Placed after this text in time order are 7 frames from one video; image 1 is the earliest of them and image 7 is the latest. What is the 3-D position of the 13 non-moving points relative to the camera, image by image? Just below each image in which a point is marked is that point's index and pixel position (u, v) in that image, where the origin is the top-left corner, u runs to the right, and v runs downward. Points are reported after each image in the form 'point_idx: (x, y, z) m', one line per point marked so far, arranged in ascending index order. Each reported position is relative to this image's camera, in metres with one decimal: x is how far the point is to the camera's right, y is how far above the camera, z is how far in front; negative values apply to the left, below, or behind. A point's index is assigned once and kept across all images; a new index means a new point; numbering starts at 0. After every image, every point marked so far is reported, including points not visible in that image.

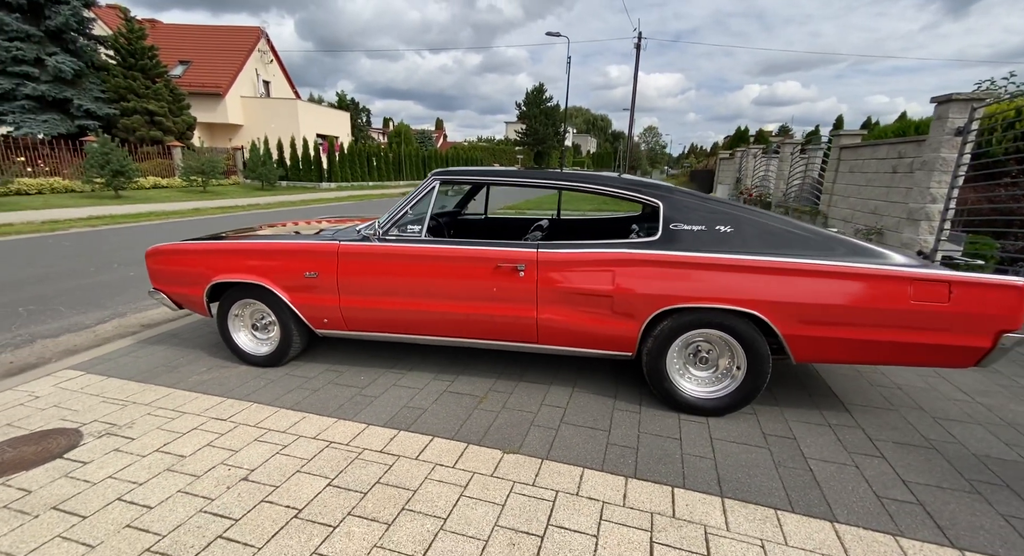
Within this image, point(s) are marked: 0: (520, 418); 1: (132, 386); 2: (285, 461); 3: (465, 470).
0: (+0.1, -0.9, +2.9) m
1: (-2.8, -0.8, +3.3) m
2: (-1.2, -1.0, +2.4) m
3: (-0.2, -1.0, +2.4) m
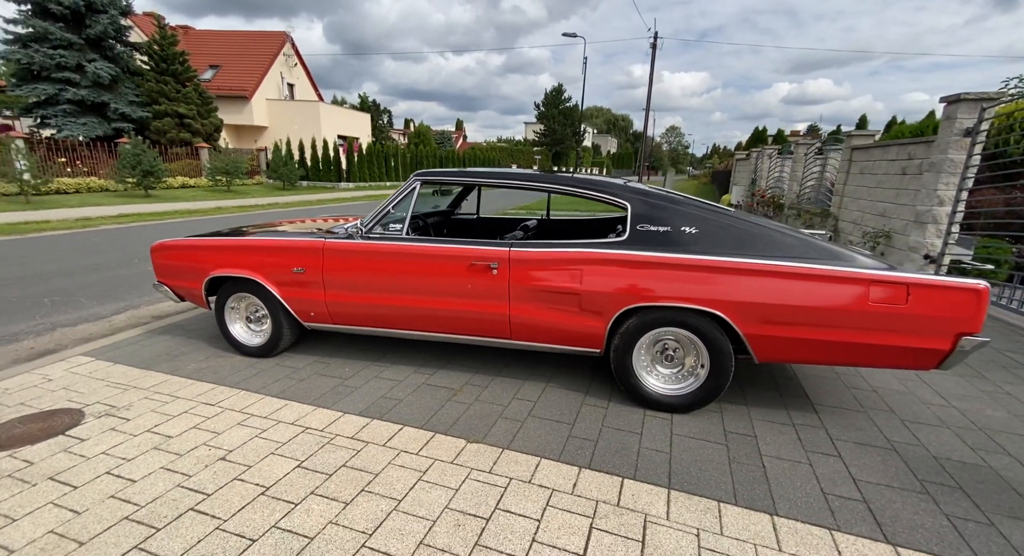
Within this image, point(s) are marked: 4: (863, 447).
0: (-0.1, -0.9, +3.0) m
1: (-3.0, -0.7, +3.6) m
2: (-1.5, -1.0, +2.6) m
3: (-0.5, -1.0, +2.5) m
4: (+2.1, -1.0, +2.6) m
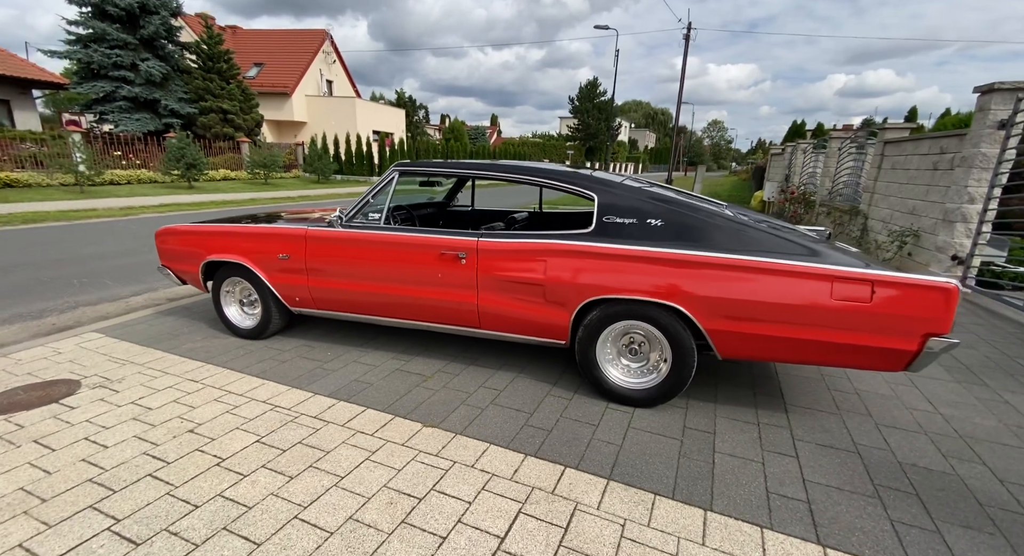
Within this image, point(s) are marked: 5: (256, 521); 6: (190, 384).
0: (-0.4, -0.8, +3.1) m
1: (-3.2, -0.6, +3.8) m
2: (-1.7, -0.9, +2.8) m
3: (-0.8, -0.9, +2.6) m
4: (+1.8, -1.0, +2.6) m
5: (-1.1, -1.1, +2.0) m
6: (-2.3, -0.7, +3.2) m
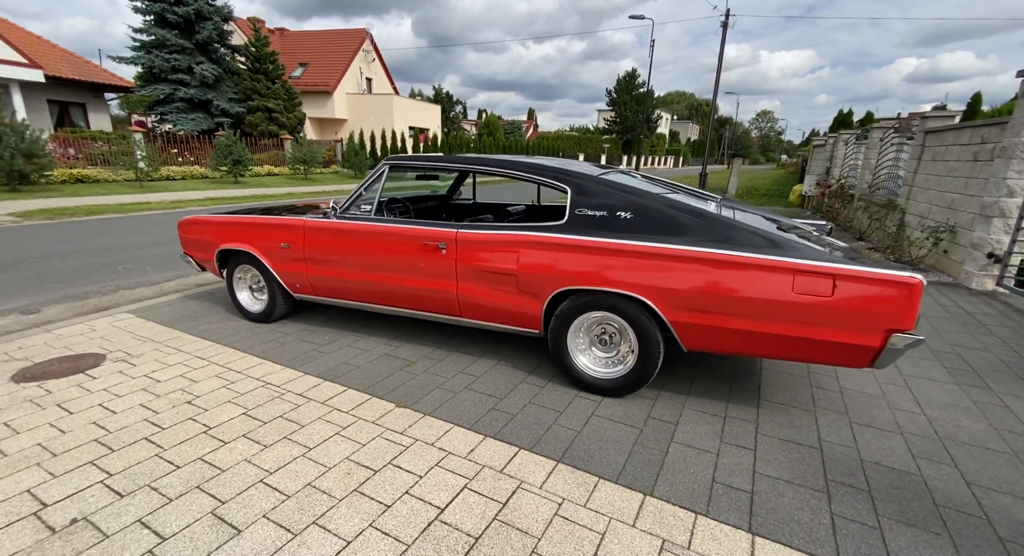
0: (-0.6, -0.7, +3.3) m
1: (-3.3, -0.5, +4.2) m
2: (-1.9, -0.8, +3.0) m
3: (-1.0, -0.8, +2.8) m
4: (+1.5, -0.9, +2.5) m
5: (-1.4, -1.0, +2.2) m
6: (-2.4, -0.6, +3.5) m
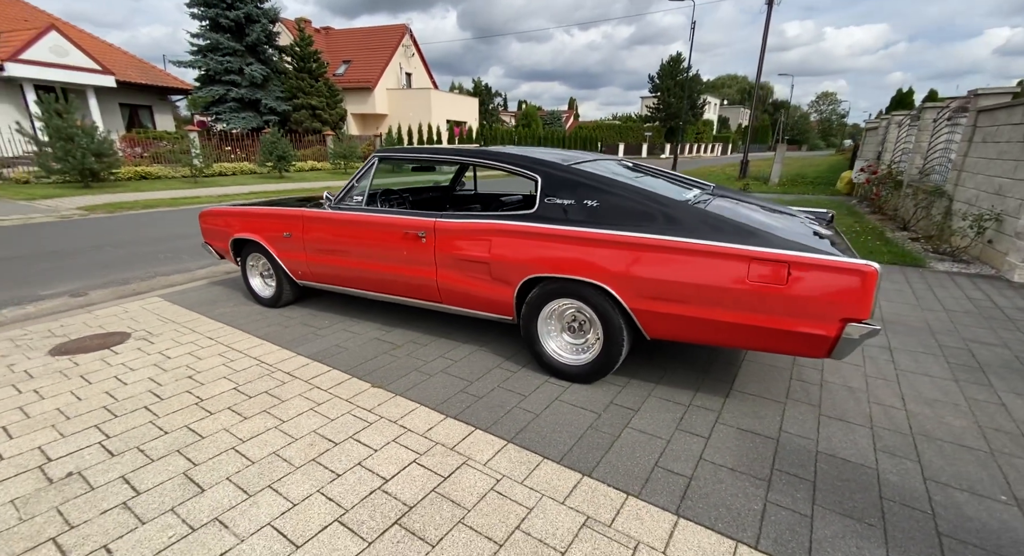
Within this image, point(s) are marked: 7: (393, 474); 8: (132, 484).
0: (-0.8, -0.6, +3.4) m
1: (-3.4, -0.3, +4.6) m
2: (-2.1, -0.7, +3.3) m
3: (-1.2, -0.8, +3.0) m
4: (+1.3, -0.9, +2.5) m
5: (-1.7, -0.9, +2.4) m
6: (-2.6, -0.5, +3.8) m
7: (-0.6, -1.0, +2.2) m
8: (-1.8, -1.0, +2.2) m
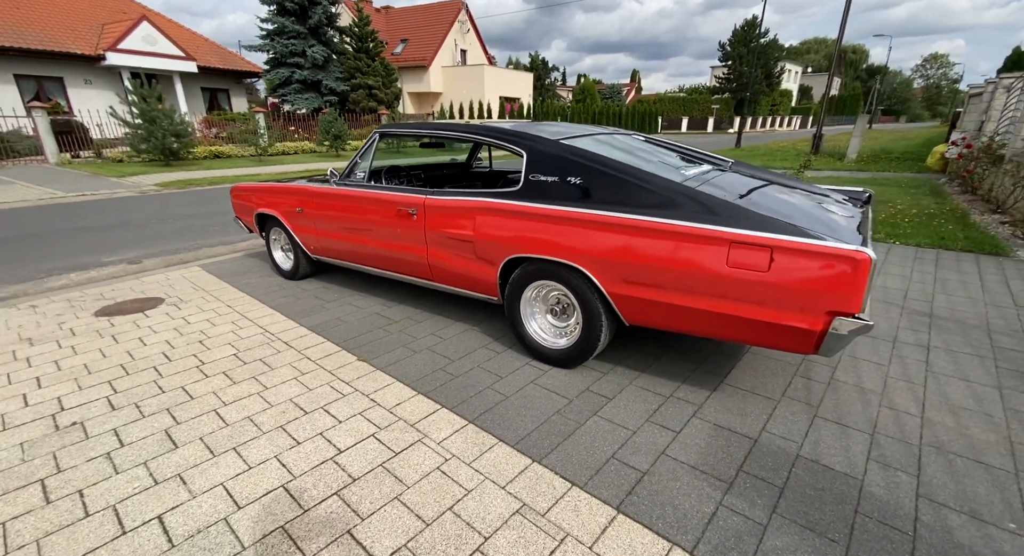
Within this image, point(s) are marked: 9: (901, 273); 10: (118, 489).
0: (-0.8, -0.5, +3.5) m
1: (-3.3, 0.0, +4.9) m
2: (-2.2, -0.5, +3.5) m
3: (-1.3, -0.6, +3.1) m
4: (+1.1, -0.8, +2.3) m
5: (-1.9, -0.8, +2.6) m
6: (-2.6, -0.3, +4.1) m
7: (-0.8, -0.9, +2.3) m
8: (-2.1, -0.8, +2.4) m
9: (+4.0, +0.1, +4.7) m
10: (-1.7, -0.9, +2.0) m
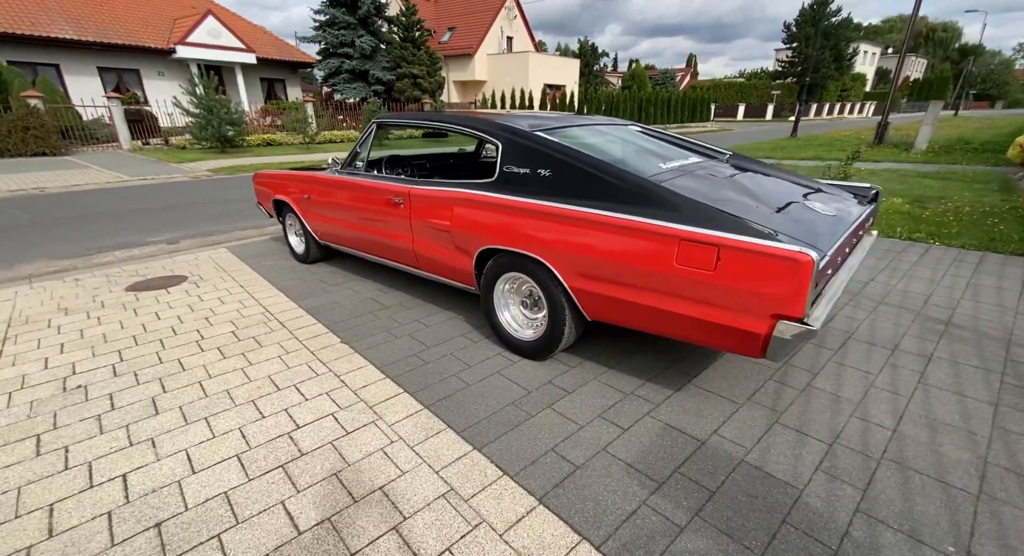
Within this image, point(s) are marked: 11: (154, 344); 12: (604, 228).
0: (-1.0, -0.4, +3.6) m
1: (-3.3, +0.2, +5.3) m
2: (-2.3, -0.3, +3.8) m
3: (-1.5, -0.5, +3.3) m
4: (+0.8, -0.8, +2.3) m
5: (-2.1, -0.6, +2.9) m
6: (-2.7, -0.1, +4.4) m
7: (-1.1, -0.8, +2.4) m
8: (-2.3, -0.7, +2.6) m
9: (+4.0, 0.0, +4.3) m
10: (-2.0, -0.8, +2.2) m
11: (-2.6, -0.5, +3.3) m
12: (+0.5, +0.3, +2.4) m
